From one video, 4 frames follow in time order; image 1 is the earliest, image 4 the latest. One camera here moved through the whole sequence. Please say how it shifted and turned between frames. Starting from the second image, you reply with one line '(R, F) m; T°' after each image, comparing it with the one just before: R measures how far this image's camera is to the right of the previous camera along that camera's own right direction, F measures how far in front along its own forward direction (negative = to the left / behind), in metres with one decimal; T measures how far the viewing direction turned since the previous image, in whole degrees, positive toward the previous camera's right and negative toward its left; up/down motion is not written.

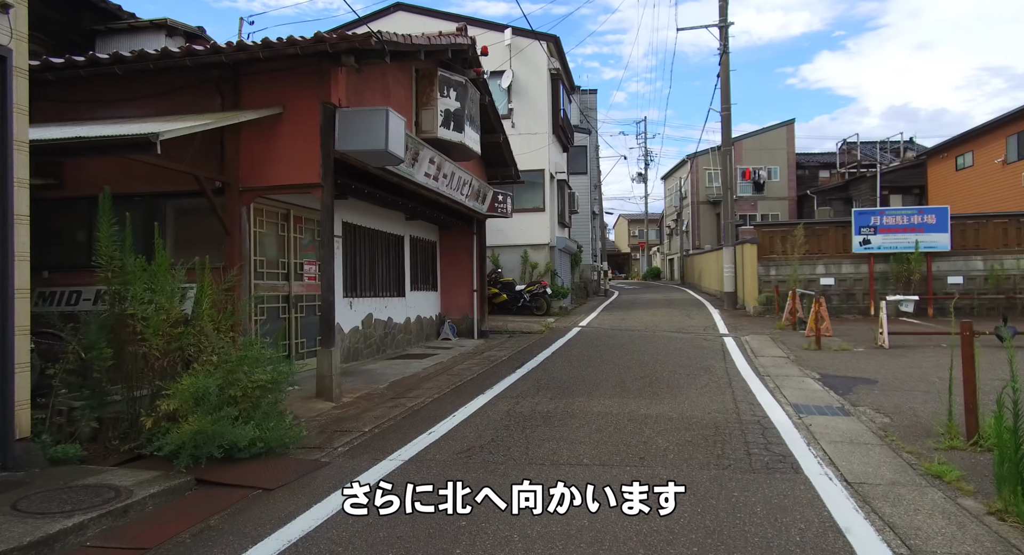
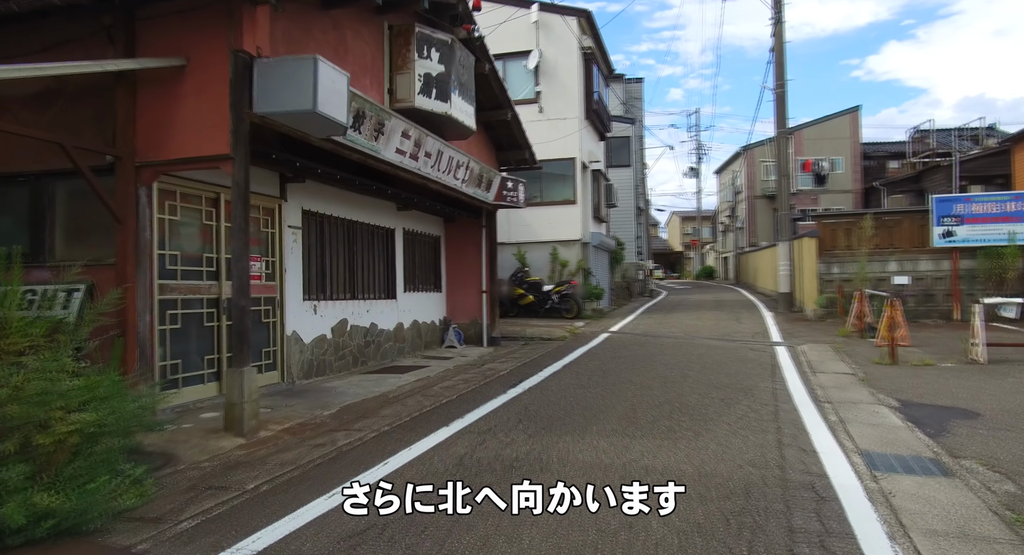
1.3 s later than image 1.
(+0.8, +1.8) m; -5°
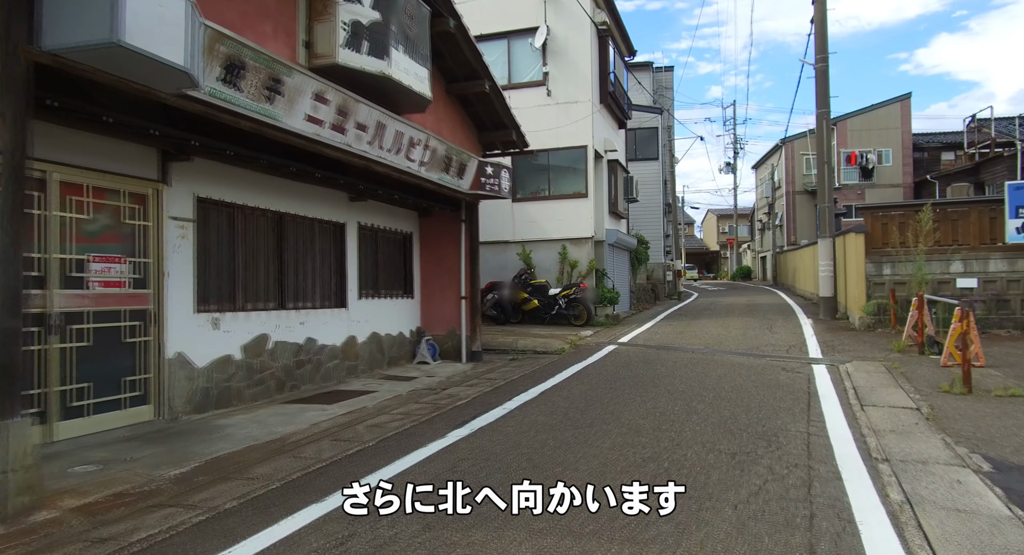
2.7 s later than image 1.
(+0.9, +1.9) m; -3°
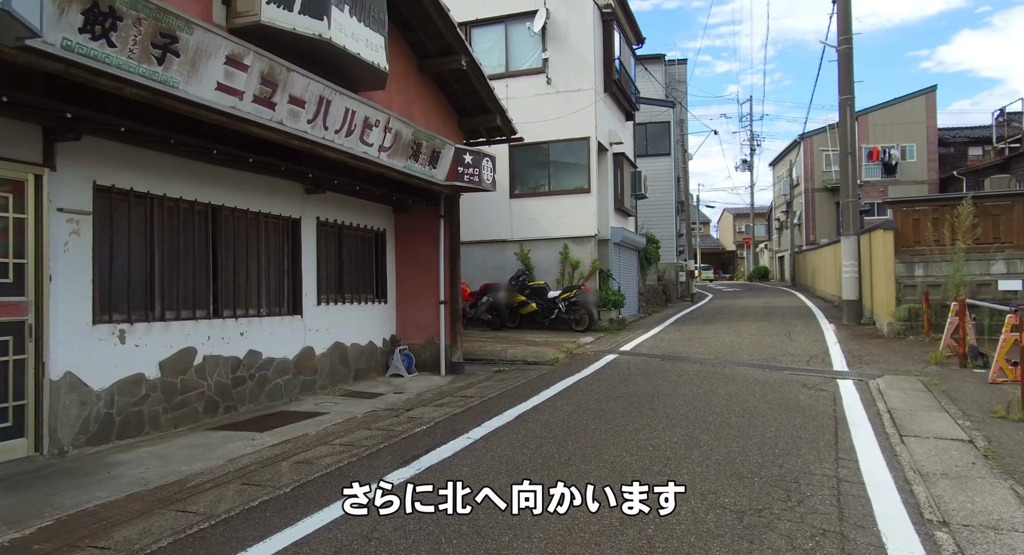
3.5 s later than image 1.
(+0.5, +1.2) m; -1°
